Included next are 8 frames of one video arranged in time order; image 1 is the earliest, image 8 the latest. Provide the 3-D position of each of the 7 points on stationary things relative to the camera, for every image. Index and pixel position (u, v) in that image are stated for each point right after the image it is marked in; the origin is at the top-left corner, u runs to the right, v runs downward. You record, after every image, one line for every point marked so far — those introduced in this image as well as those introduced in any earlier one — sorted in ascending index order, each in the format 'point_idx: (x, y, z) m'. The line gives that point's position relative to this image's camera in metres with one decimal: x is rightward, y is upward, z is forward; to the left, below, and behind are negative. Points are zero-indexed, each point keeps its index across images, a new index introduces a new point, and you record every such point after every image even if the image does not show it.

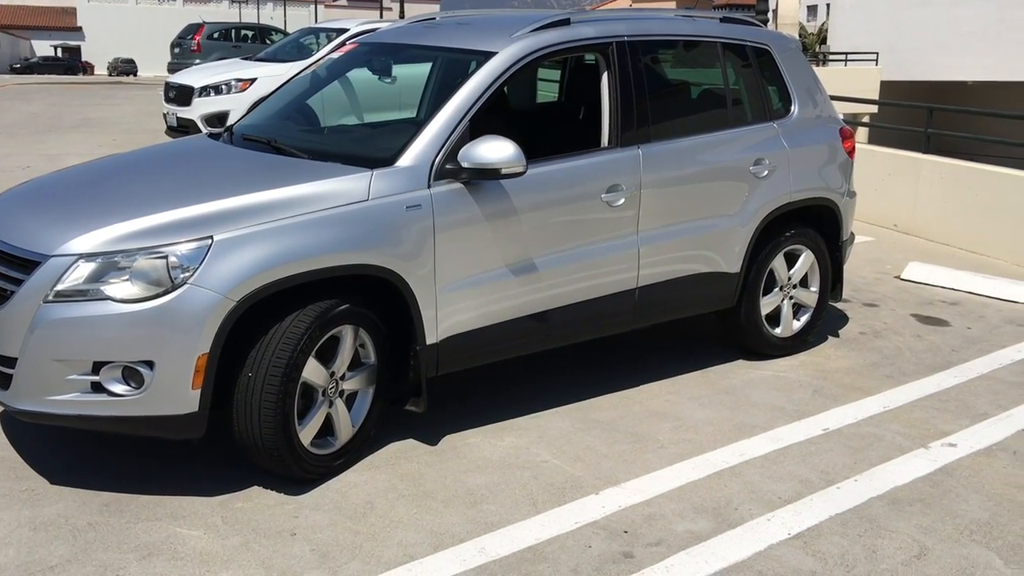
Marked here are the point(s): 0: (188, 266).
0: (-1.1, +0.1, +3.3) m
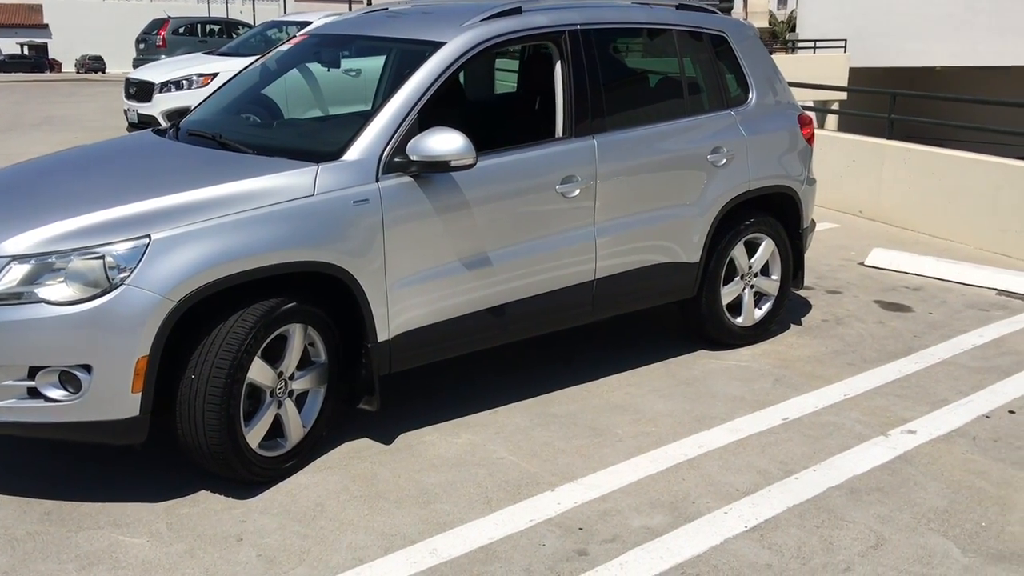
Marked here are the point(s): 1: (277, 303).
0: (-1.3, +0.1, +3.2) m
1: (-0.8, -0.1, +3.5) m
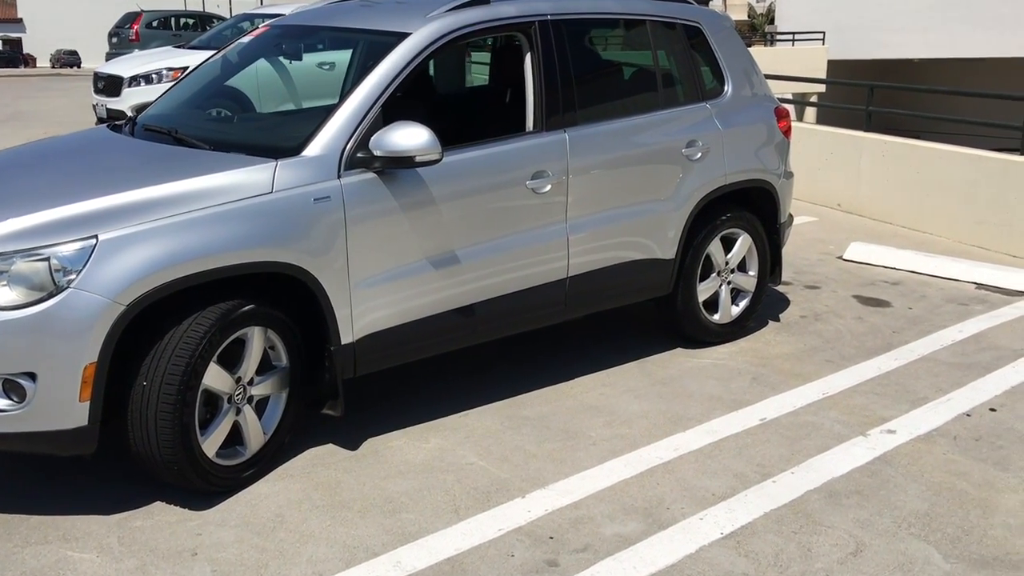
0: (-1.4, +0.1, +3.1) m
1: (-0.9, -0.1, +3.4) m
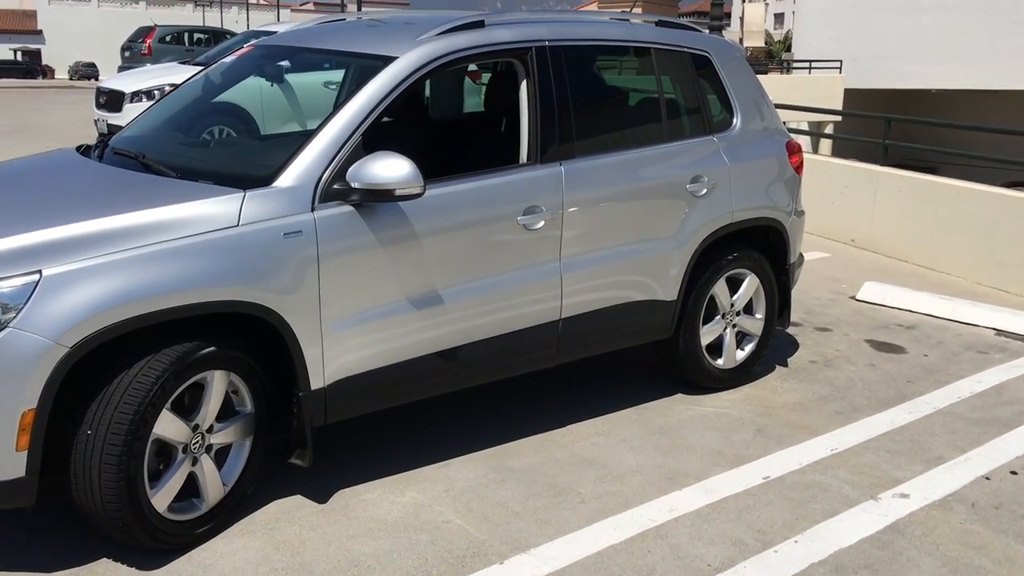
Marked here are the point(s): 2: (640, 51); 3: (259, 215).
0: (-1.4, -0.1, +2.8) m
1: (-1.0, -0.2, +3.1) m
2: (+0.6, +1.1, +4.6) m
3: (-0.8, +0.2, +3.3) m
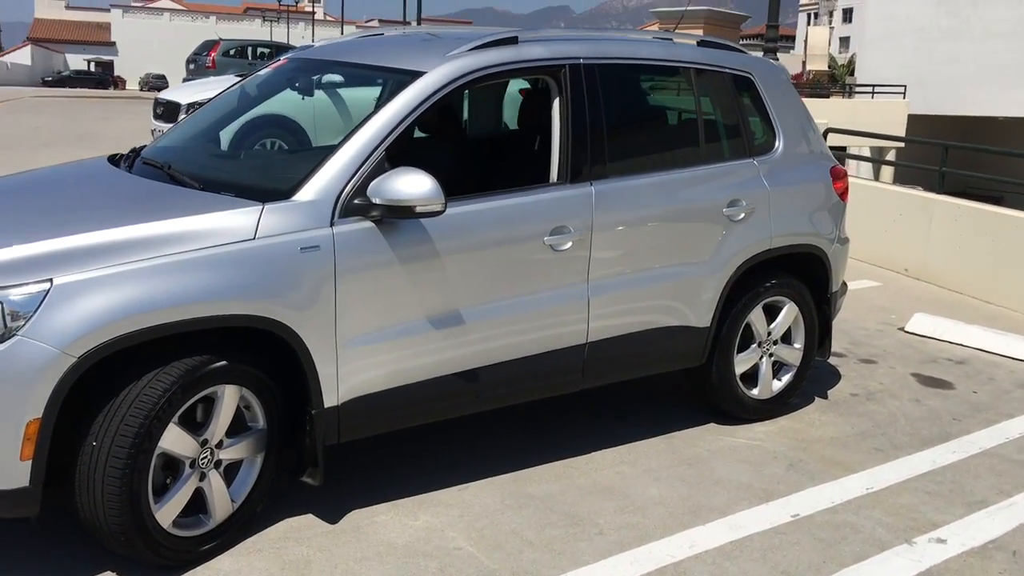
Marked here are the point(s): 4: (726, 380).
0: (-1.4, -0.1, +2.8) m
1: (-1.0, -0.2, +3.1) m
2: (+0.7, +1.0, +4.4) m
3: (-0.8, +0.2, +3.3) m
4: (+1.0, -0.4, +4.6) m
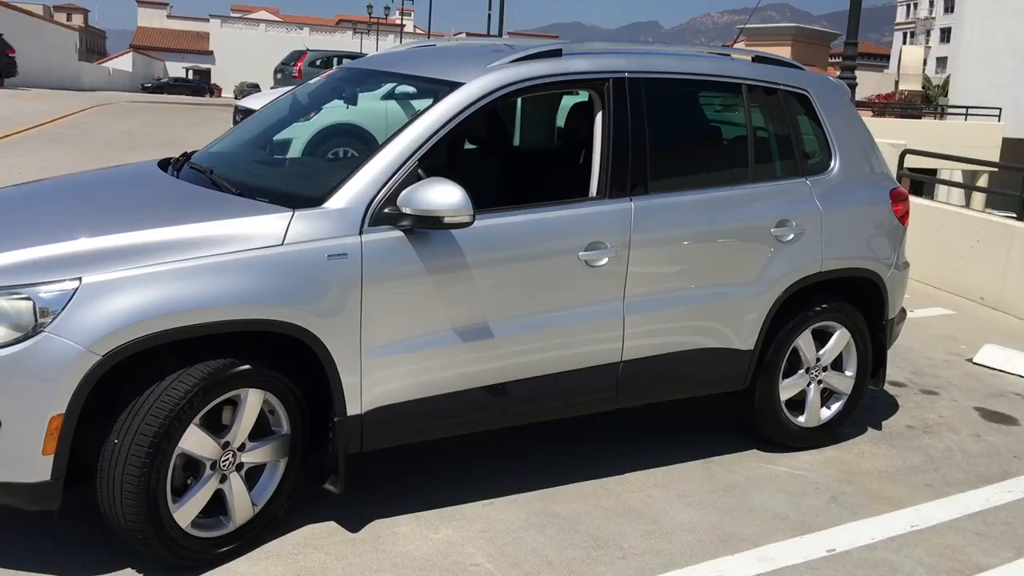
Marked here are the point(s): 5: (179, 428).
0: (-1.3, -0.1, +2.9) m
1: (-0.9, -0.2, +3.1) m
2: (+1.0, +0.9, +4.3) m
3: (-0.7, +0.2, +3.3) m
4: (+1.2, -0.5, +4.4) m
5: (-1.0, -0.4, +3.0) m
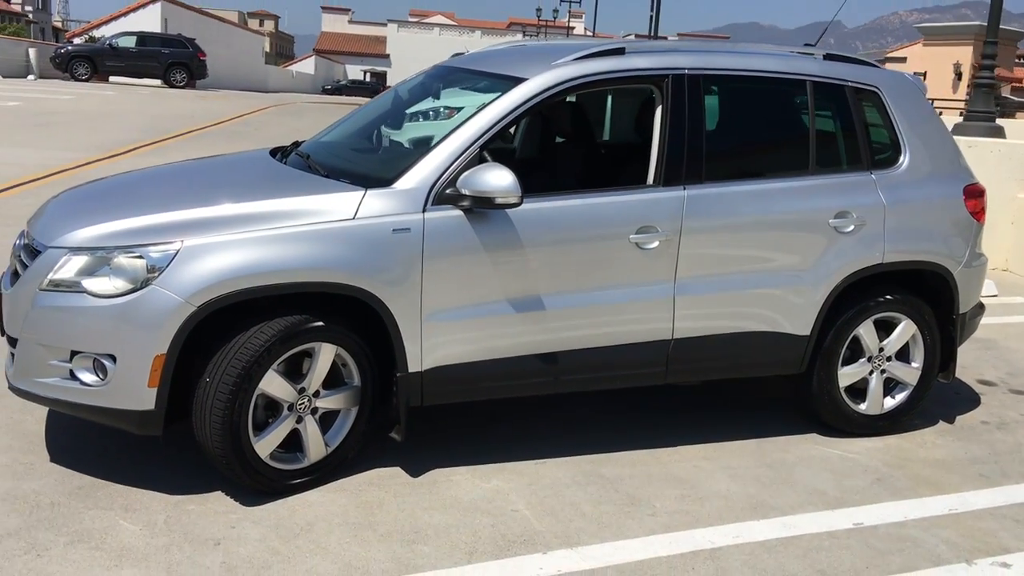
0: (-1.2, +0.1, +3.5) m
1: (-0.8, -0.1, +3.6) m
2: (+1.3, +0.9, +4.5) m
3: (-0.5, +0.3, +3.8) m
4: (+1.5, -0.5, +4.6) m
5: (-0.9, -0.3, +3.5) m
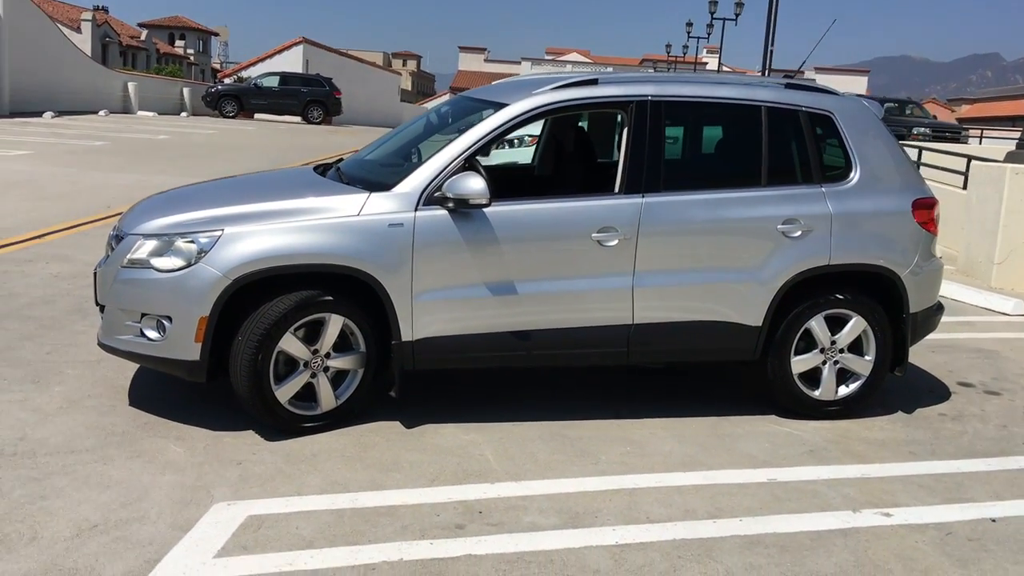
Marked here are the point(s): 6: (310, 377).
0: (-1.4, +0.2, +4.5) m
1: (-0.9, 0.0, +4.6) m
2: (+1.3, +1.0, +5.2) m
3: (-0.6, +0.4, +4.7) m
4: (+1.4, -0.5, +5.2) m
5: (-1.1, -0.2, +4.5) m
6: (-1.0, -0.4, +4.7) m
